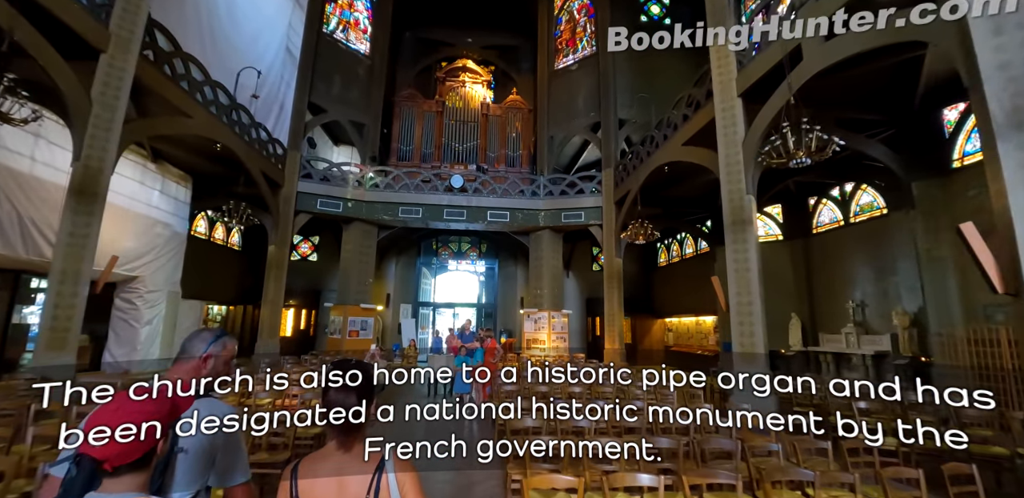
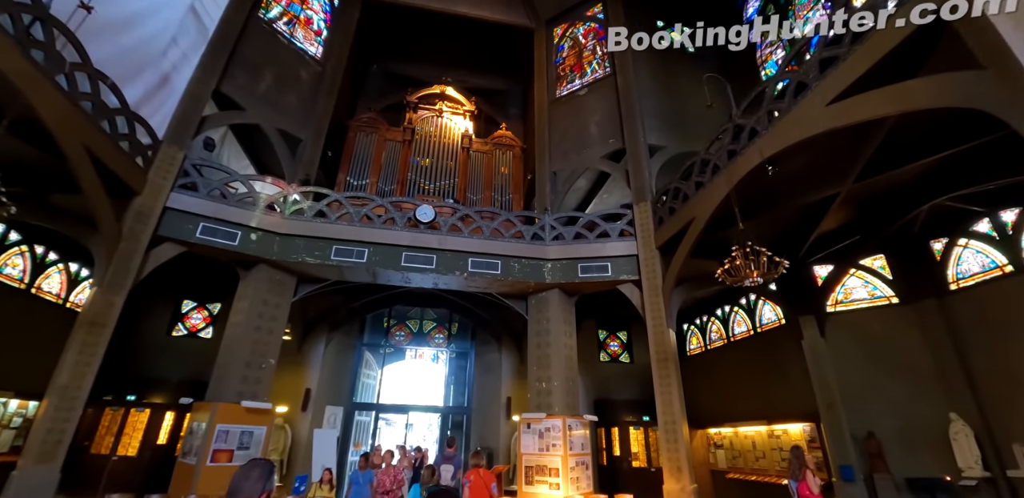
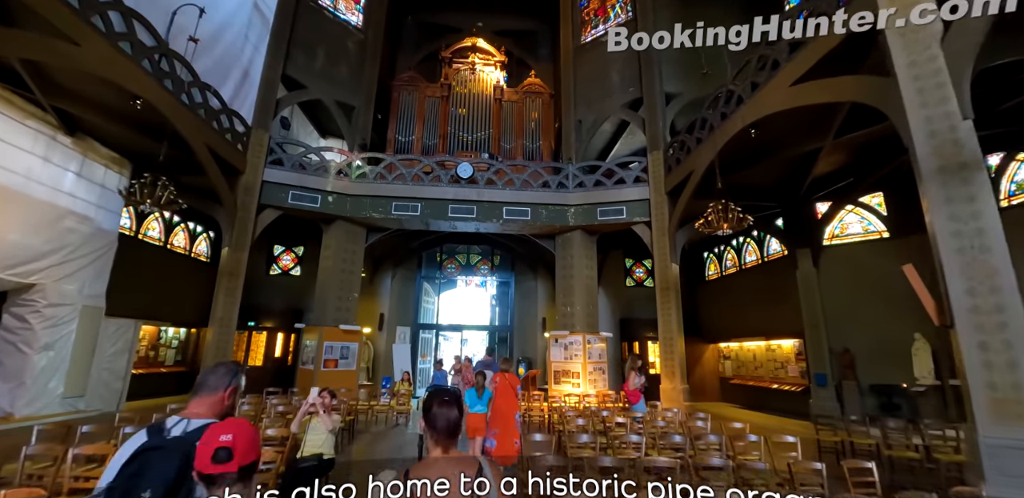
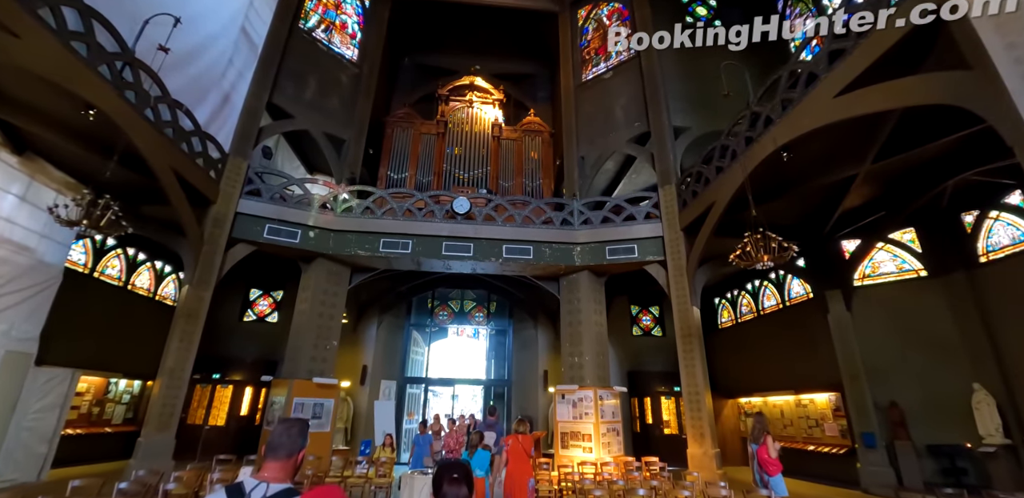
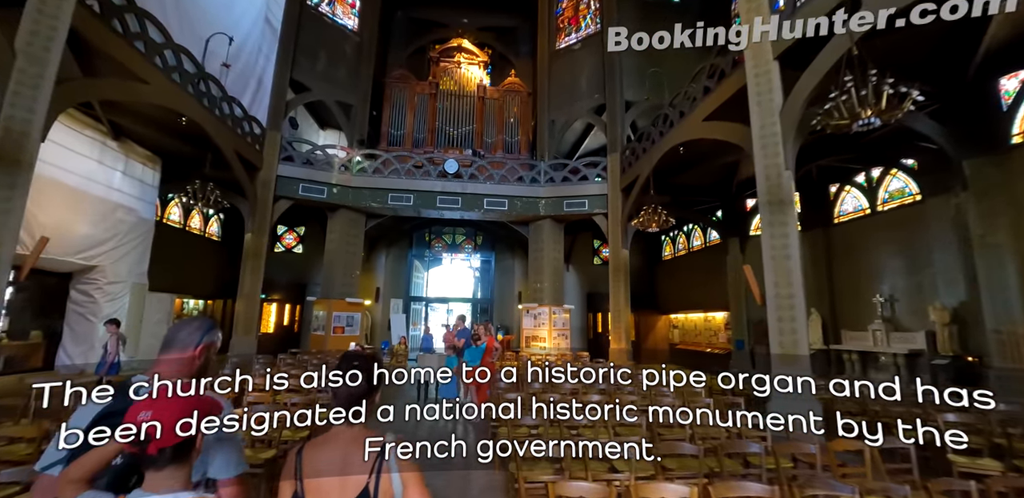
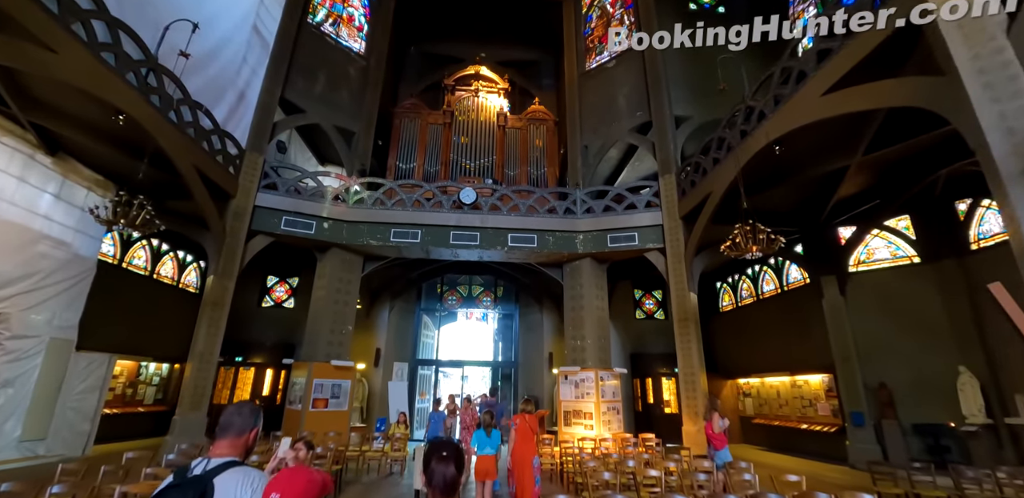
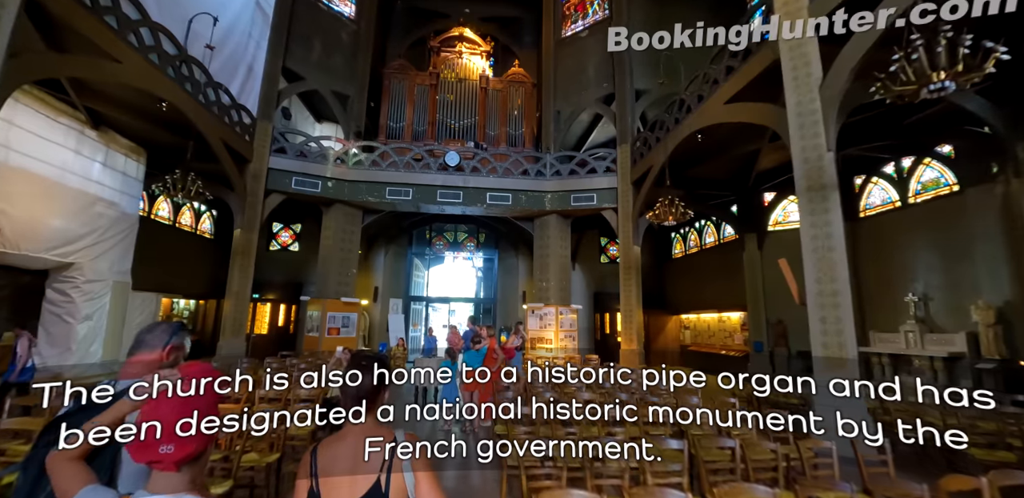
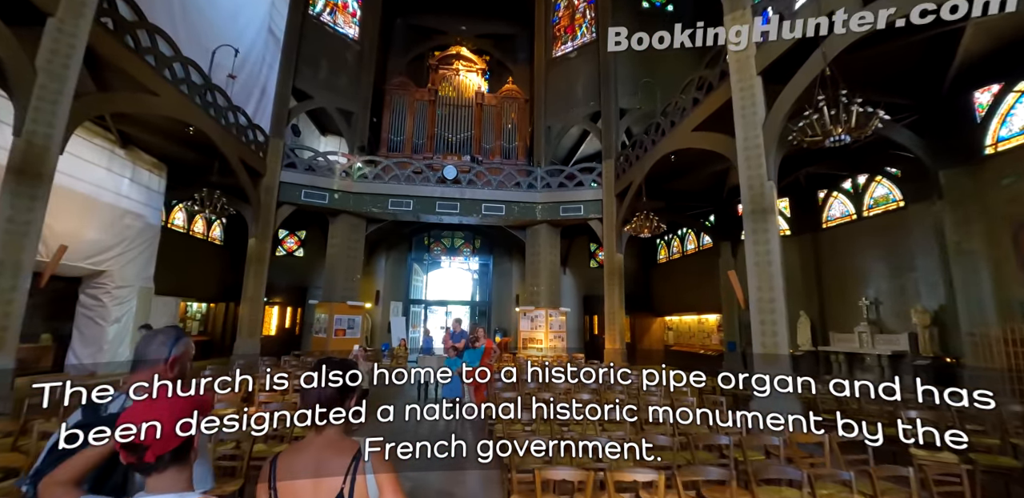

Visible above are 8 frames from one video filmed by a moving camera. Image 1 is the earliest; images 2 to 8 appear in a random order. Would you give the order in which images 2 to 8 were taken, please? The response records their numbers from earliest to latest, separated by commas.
8, 5, 7, 3, 6, 4, 2
